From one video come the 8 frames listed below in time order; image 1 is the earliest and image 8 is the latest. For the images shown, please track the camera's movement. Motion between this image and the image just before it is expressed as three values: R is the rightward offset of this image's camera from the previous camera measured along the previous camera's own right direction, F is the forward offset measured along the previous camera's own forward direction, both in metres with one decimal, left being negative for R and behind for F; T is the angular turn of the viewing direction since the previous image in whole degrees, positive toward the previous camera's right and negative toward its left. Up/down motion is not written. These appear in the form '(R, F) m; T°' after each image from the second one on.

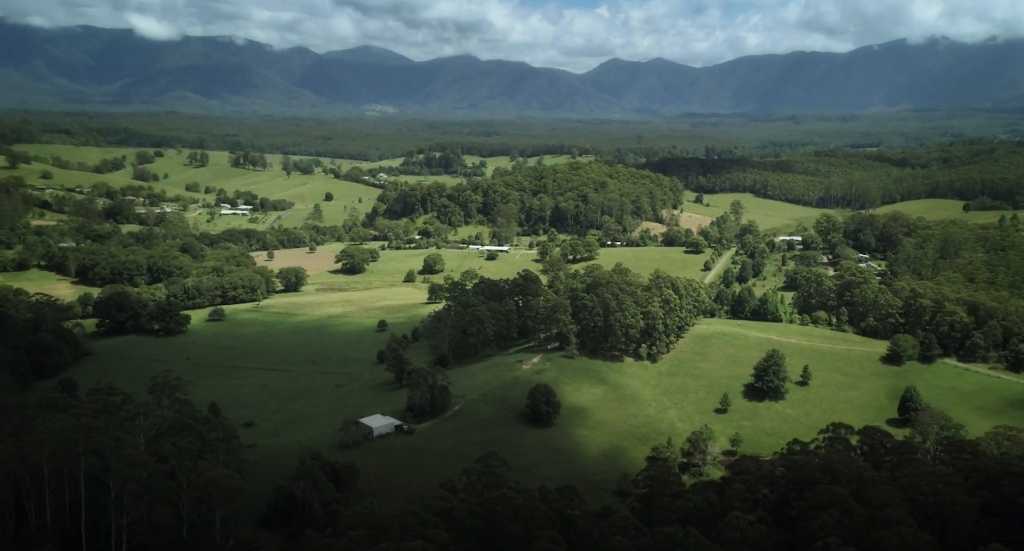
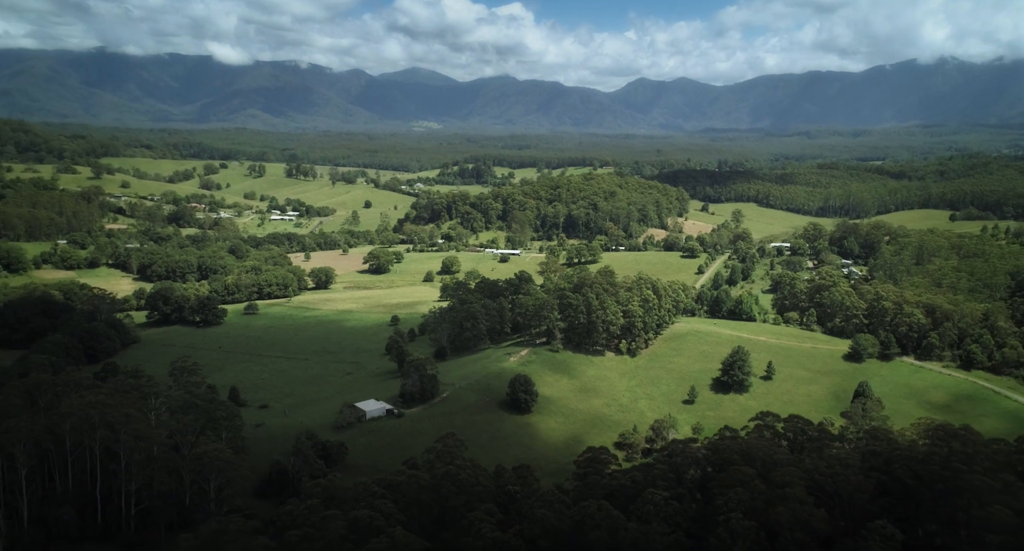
(+7.9, -7.8) m; -5°
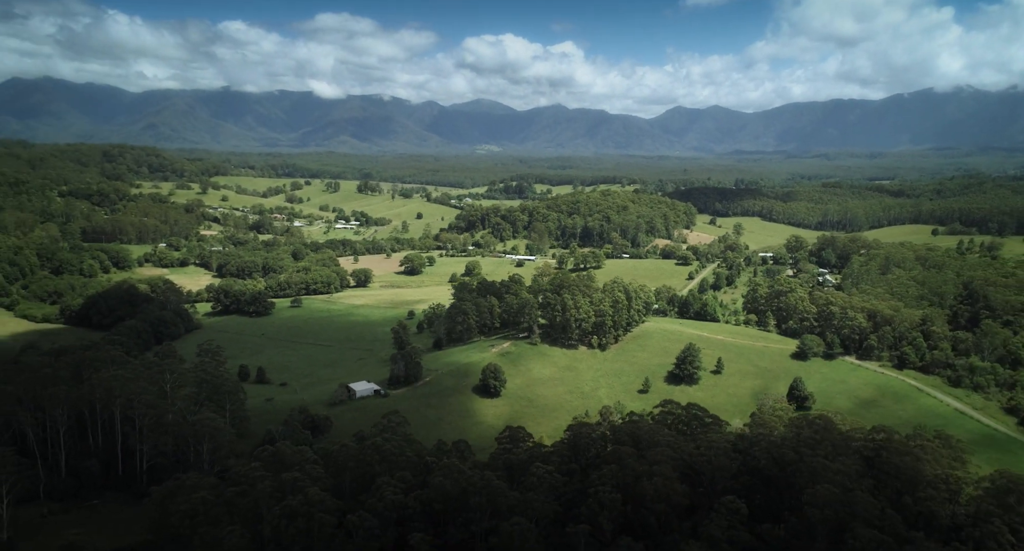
(+13.4, -10.9) m; -8°
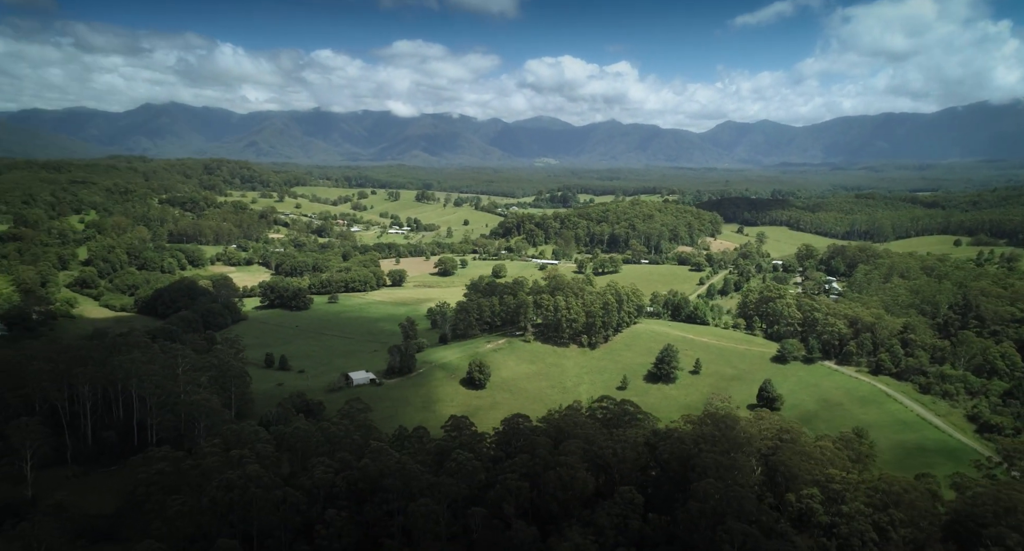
(+12.3, -5.2) m; -8°
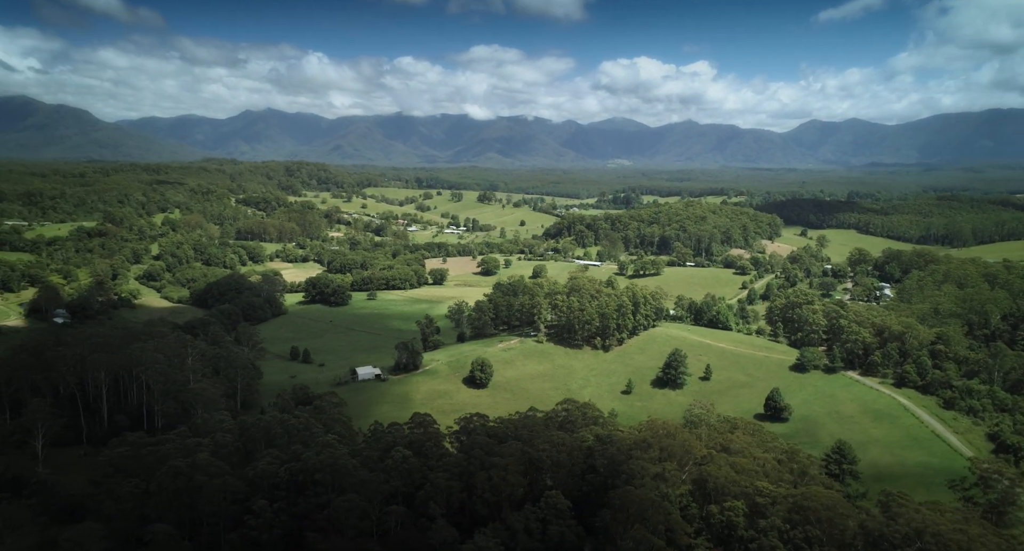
(+10.8, +1.6) m; -8°
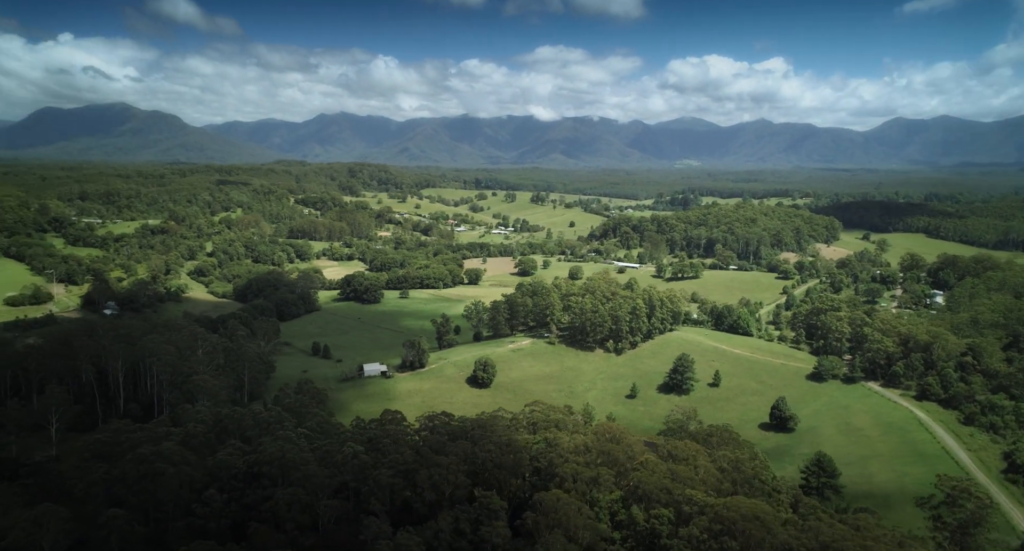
(+8.9, +2.3) m; -7°
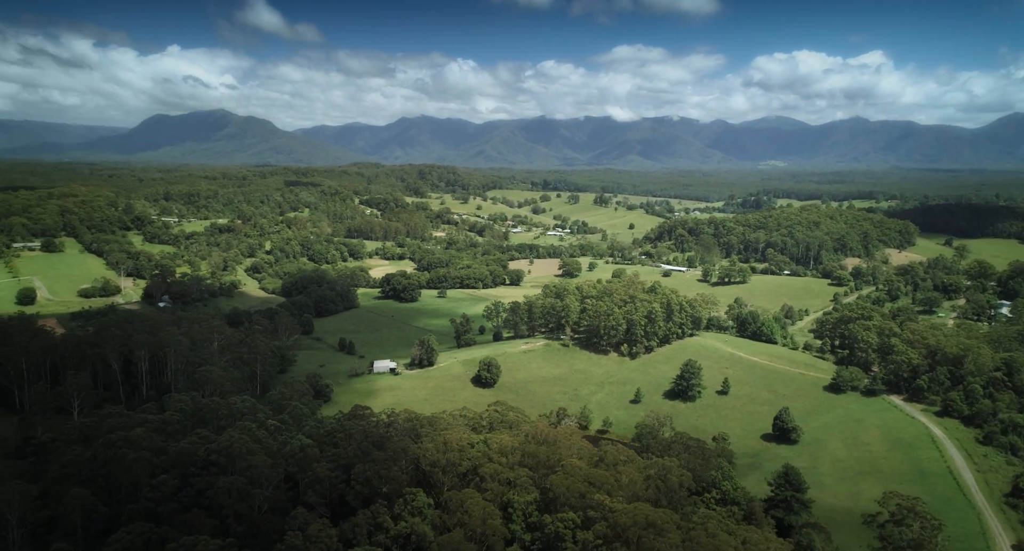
(+10.0, +2.9) m; -8°
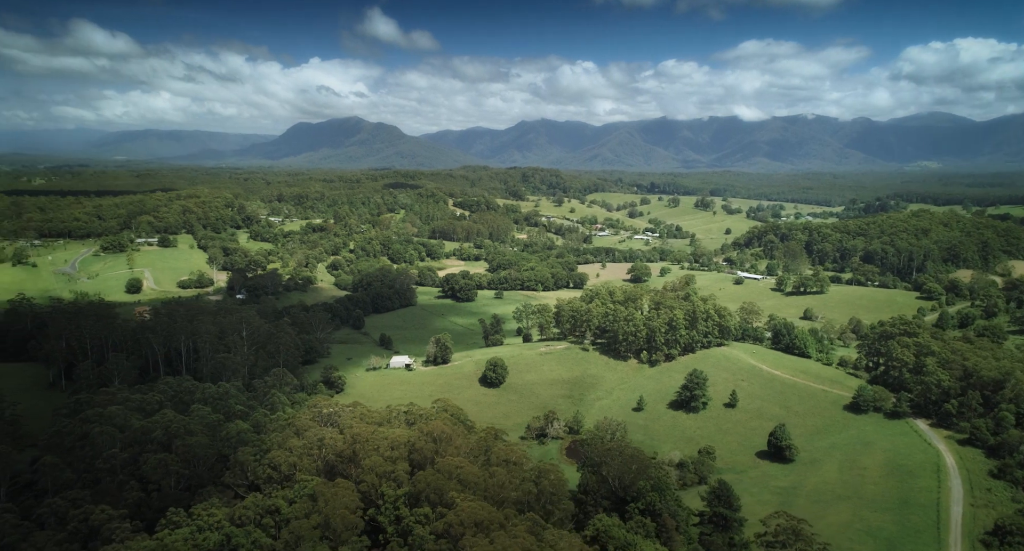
(+14.9, +5.7) m; -12°
